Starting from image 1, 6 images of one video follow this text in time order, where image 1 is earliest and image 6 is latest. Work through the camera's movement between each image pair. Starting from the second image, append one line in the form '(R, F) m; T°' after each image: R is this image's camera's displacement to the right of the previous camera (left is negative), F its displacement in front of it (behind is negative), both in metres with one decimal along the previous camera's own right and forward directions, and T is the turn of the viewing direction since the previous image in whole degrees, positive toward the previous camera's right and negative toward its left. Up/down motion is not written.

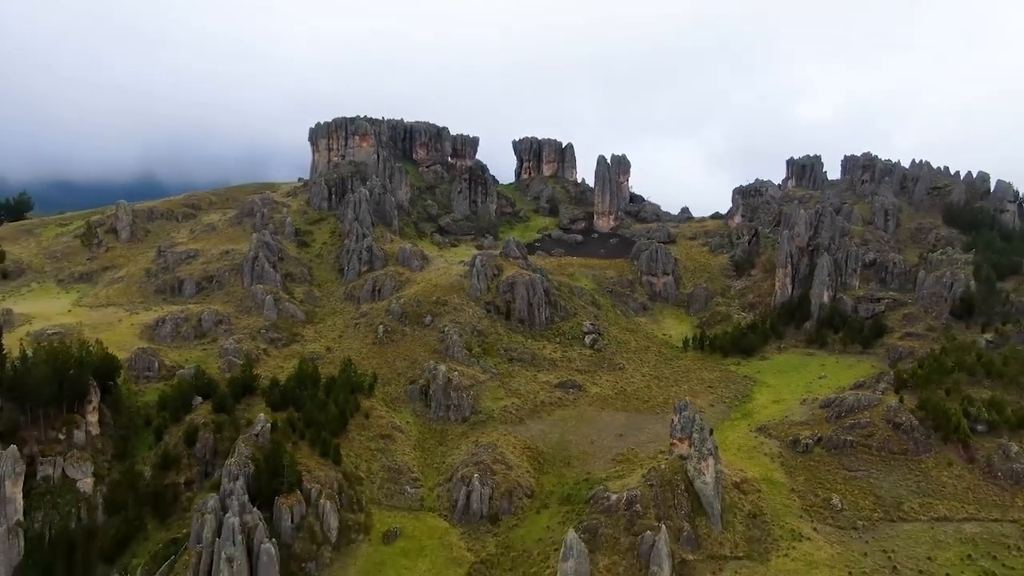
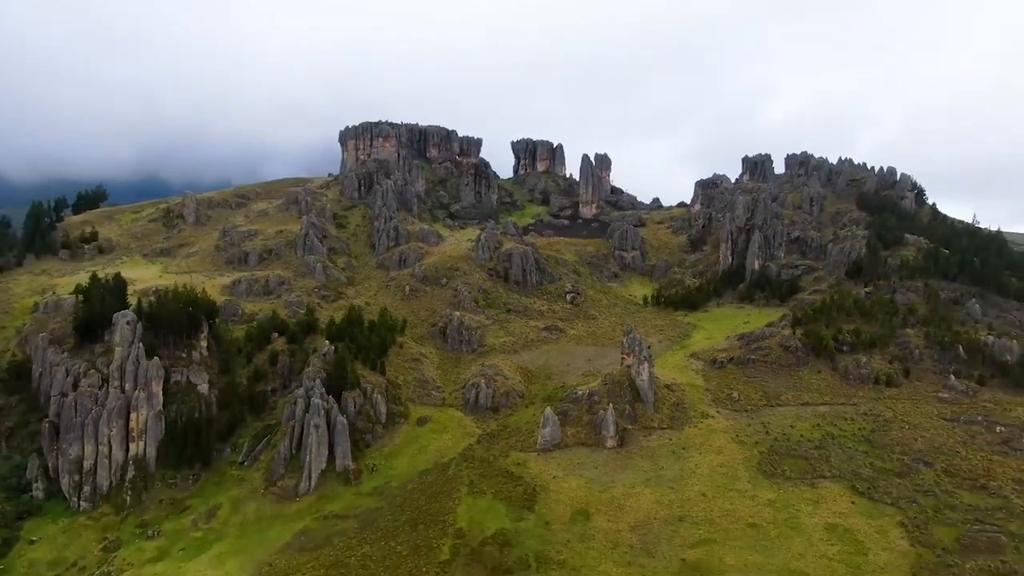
(+0.6, -23.7) m; 0°
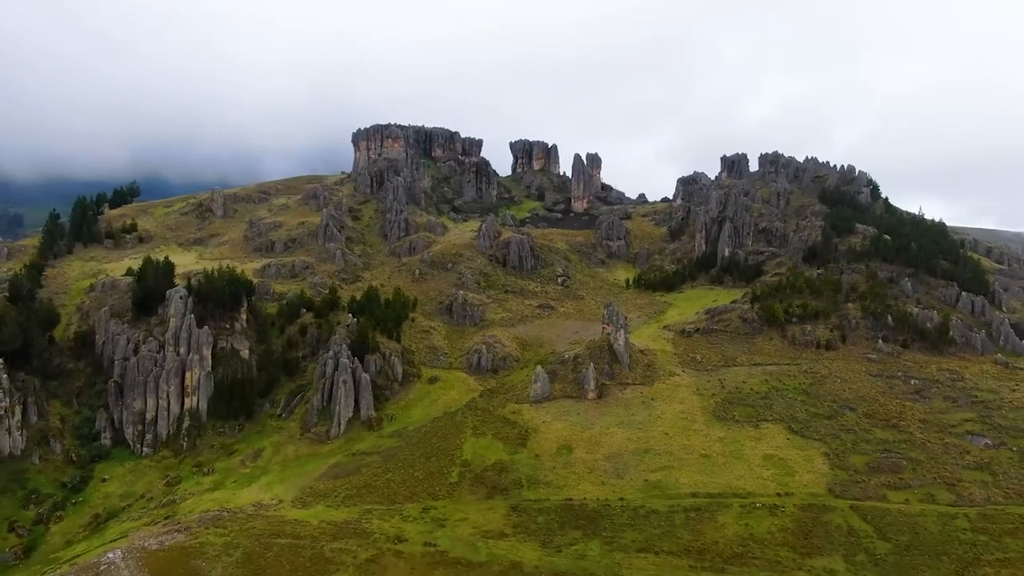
(+0.4, -14.1) m; 0°
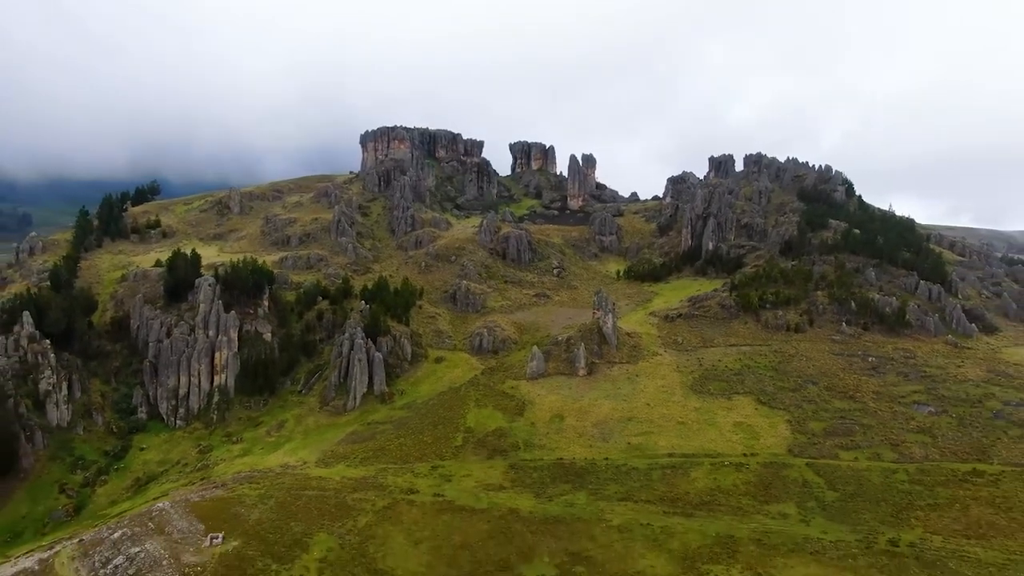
(+0.2, -9.6) m; 0°
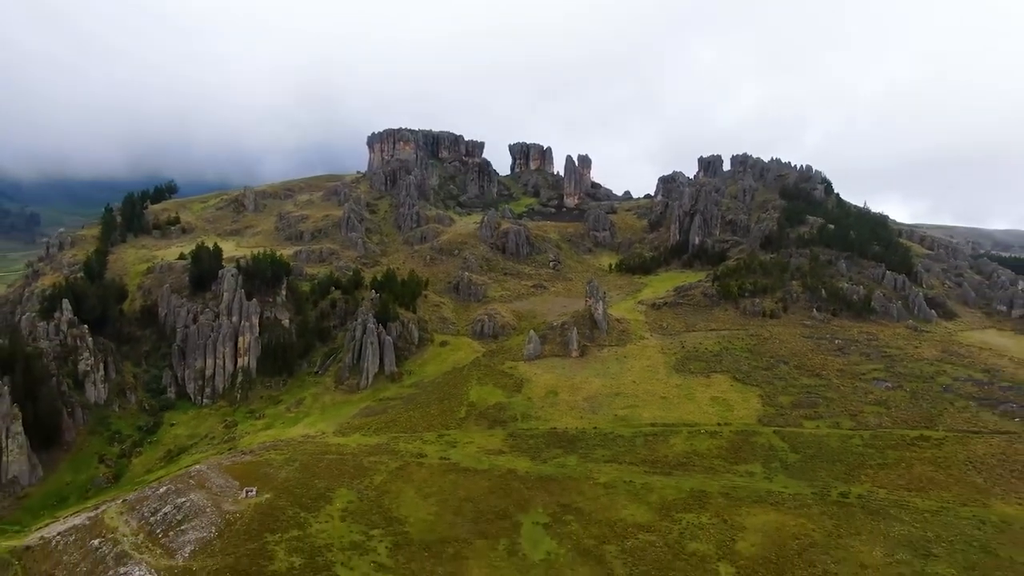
(+0.2, -9.2) m; 0°
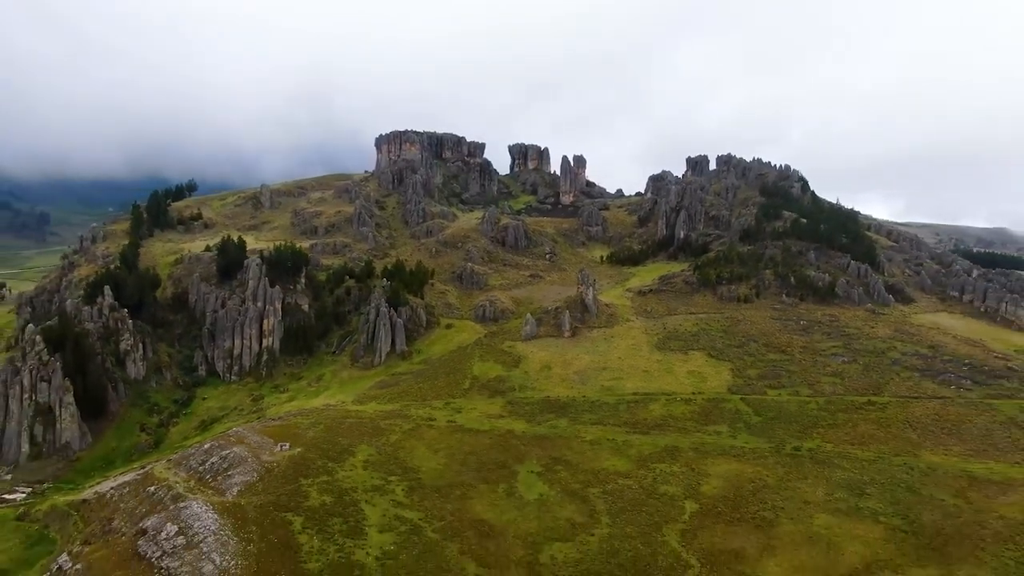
(+0.3, -11.7) m; 0°
